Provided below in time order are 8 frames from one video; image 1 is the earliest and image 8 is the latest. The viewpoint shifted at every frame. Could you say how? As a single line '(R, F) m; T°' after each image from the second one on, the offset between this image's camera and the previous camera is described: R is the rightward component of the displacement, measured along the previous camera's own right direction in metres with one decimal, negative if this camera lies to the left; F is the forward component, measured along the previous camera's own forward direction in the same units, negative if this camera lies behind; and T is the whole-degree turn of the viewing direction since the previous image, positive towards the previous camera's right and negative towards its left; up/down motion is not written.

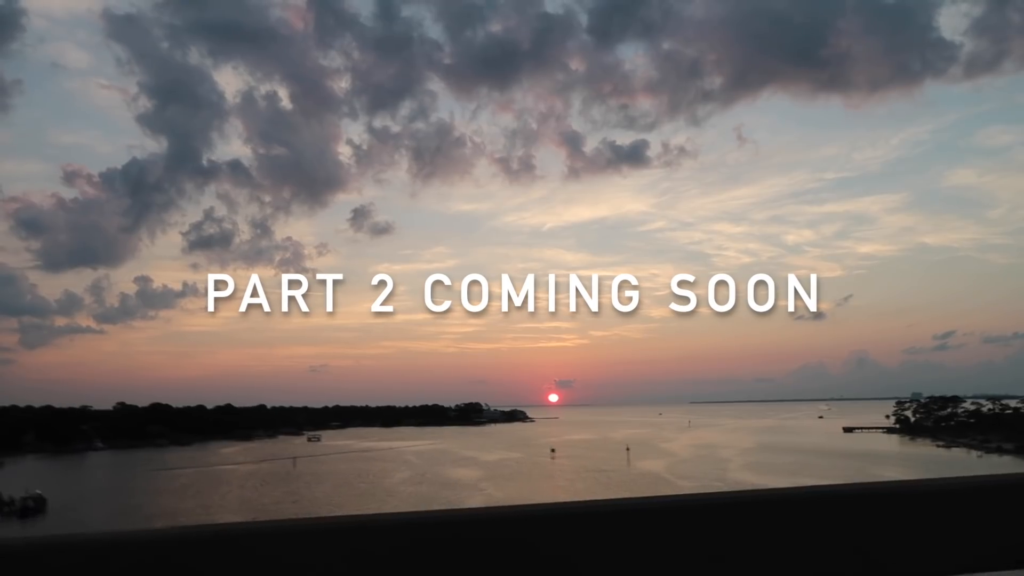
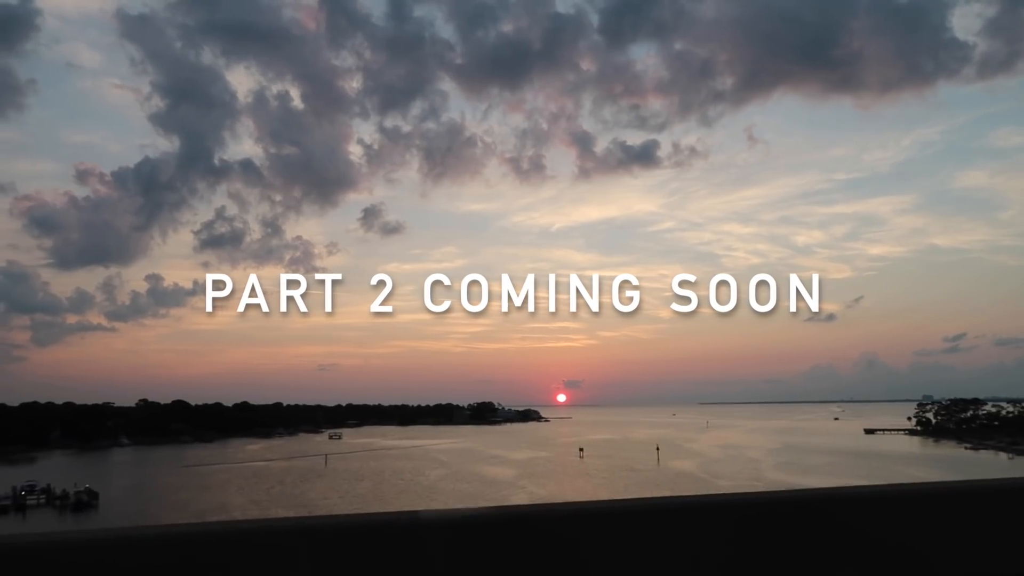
(-0.6, -0.2) m; -1°
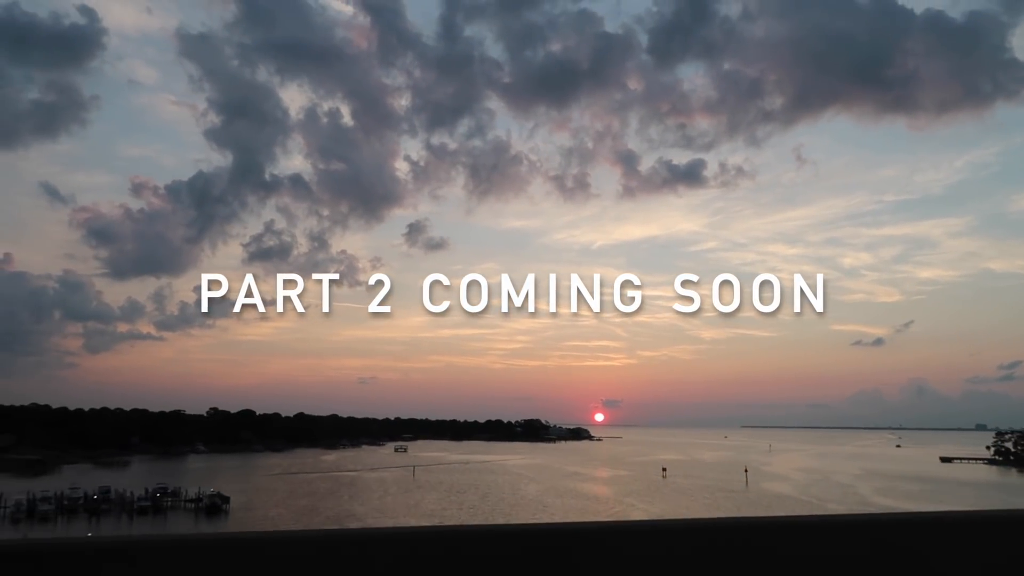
(-1.3, -0.4) m; -3°
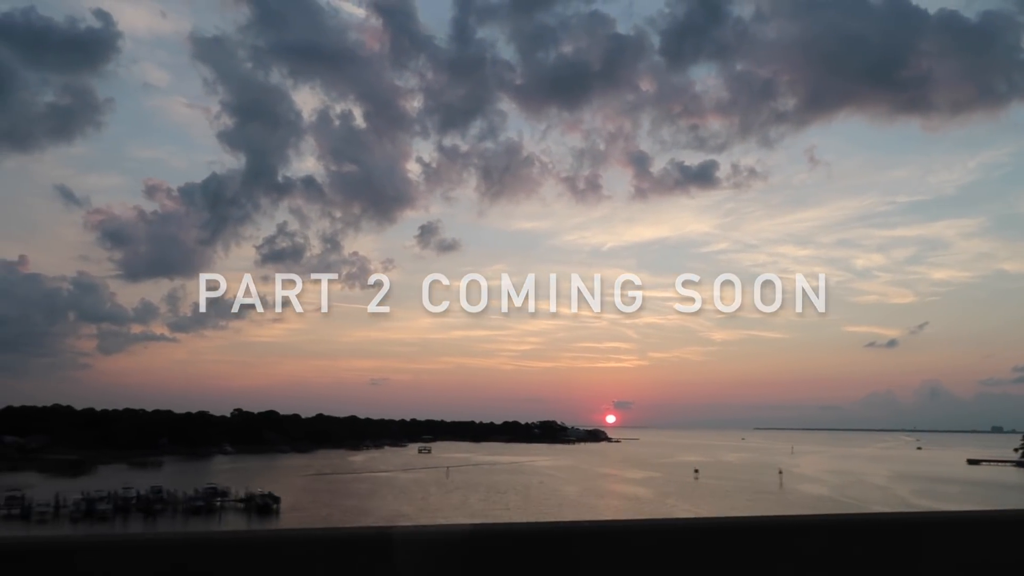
(-0.6, -0.2) m; -1°
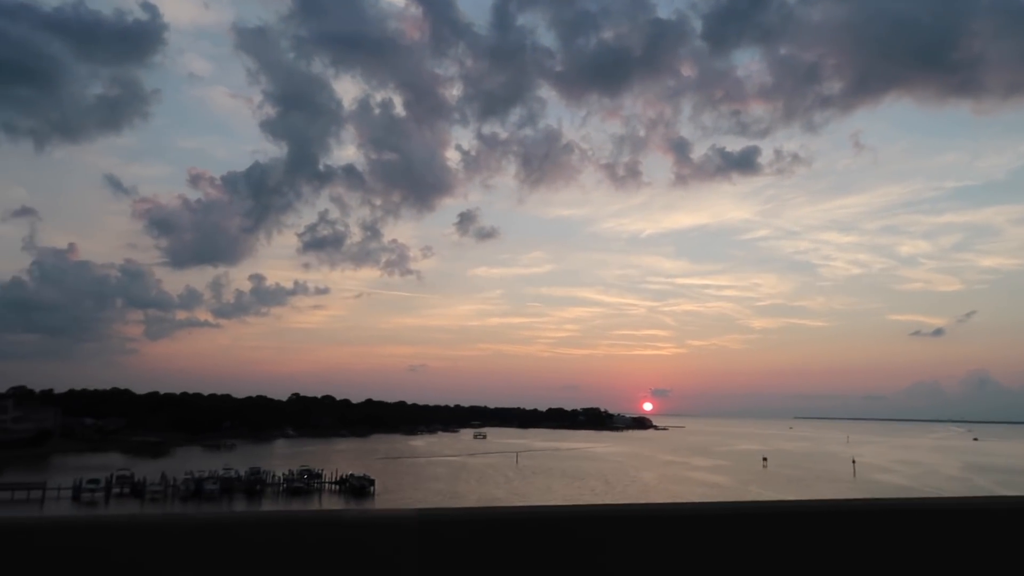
(-0.9, -0.2) m; -3°
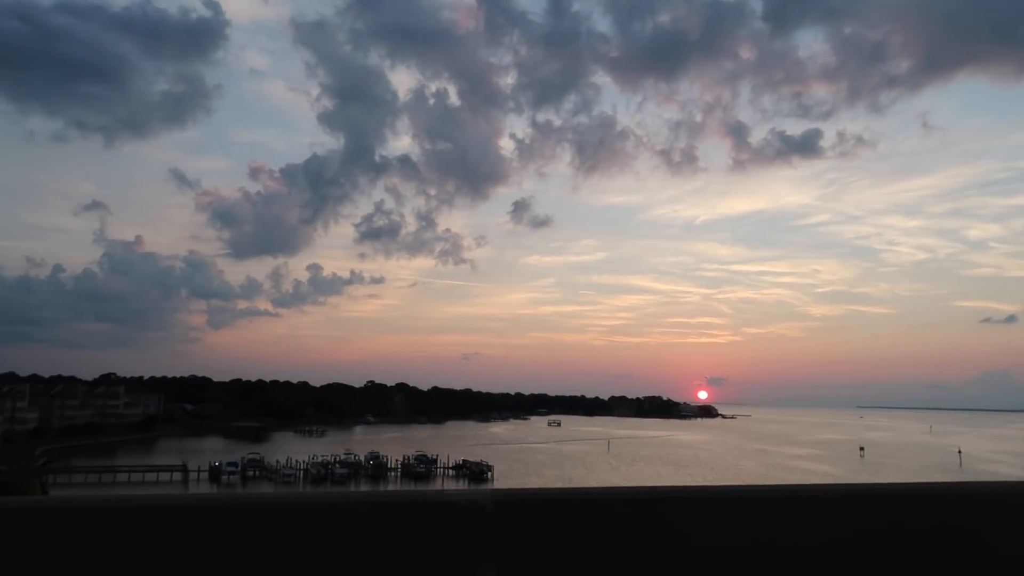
(-1.1, -0.2) m; -4°
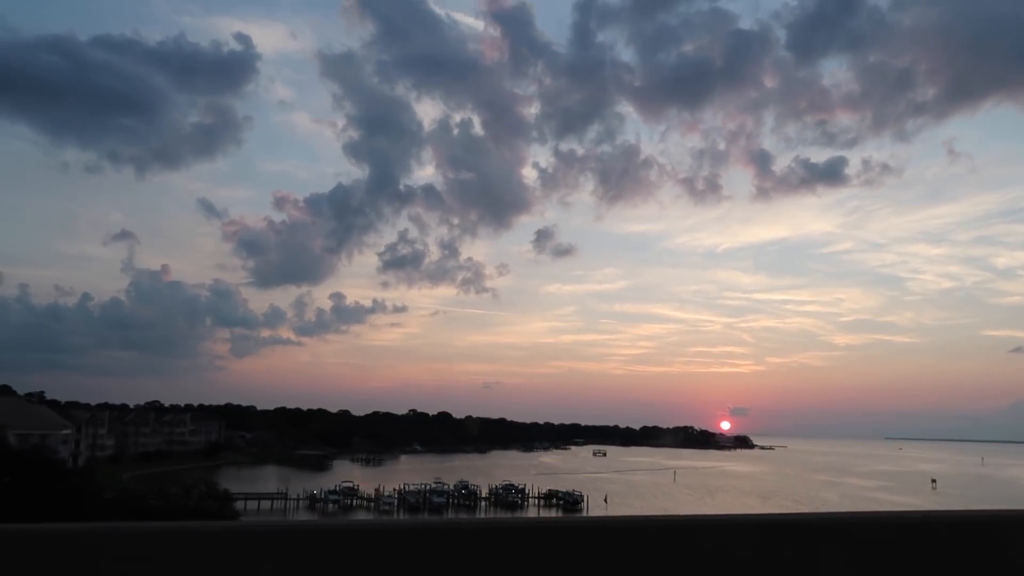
(-1.2, -0.2) m; -1°
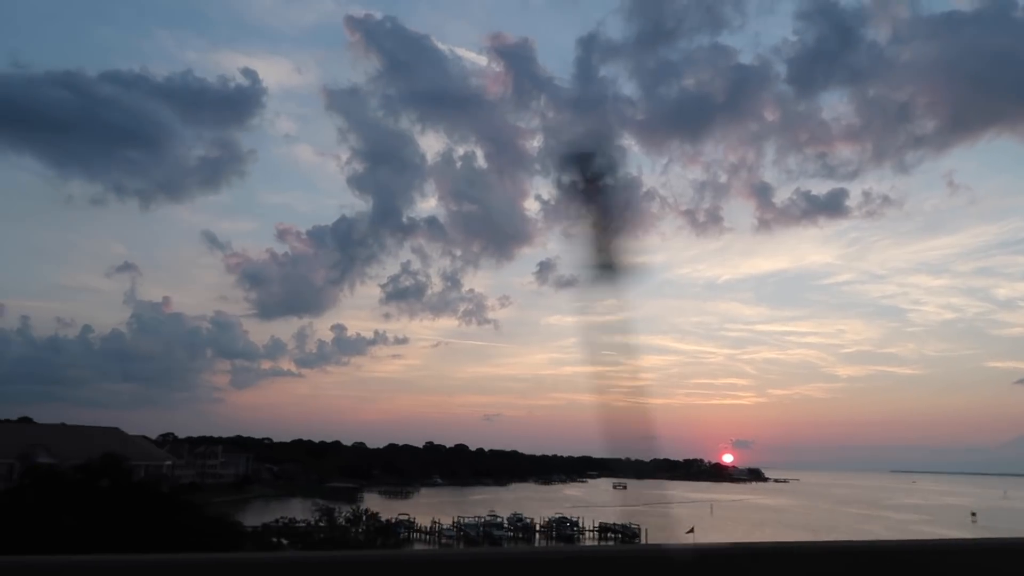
(-1.0, -0.1) m; 0°
